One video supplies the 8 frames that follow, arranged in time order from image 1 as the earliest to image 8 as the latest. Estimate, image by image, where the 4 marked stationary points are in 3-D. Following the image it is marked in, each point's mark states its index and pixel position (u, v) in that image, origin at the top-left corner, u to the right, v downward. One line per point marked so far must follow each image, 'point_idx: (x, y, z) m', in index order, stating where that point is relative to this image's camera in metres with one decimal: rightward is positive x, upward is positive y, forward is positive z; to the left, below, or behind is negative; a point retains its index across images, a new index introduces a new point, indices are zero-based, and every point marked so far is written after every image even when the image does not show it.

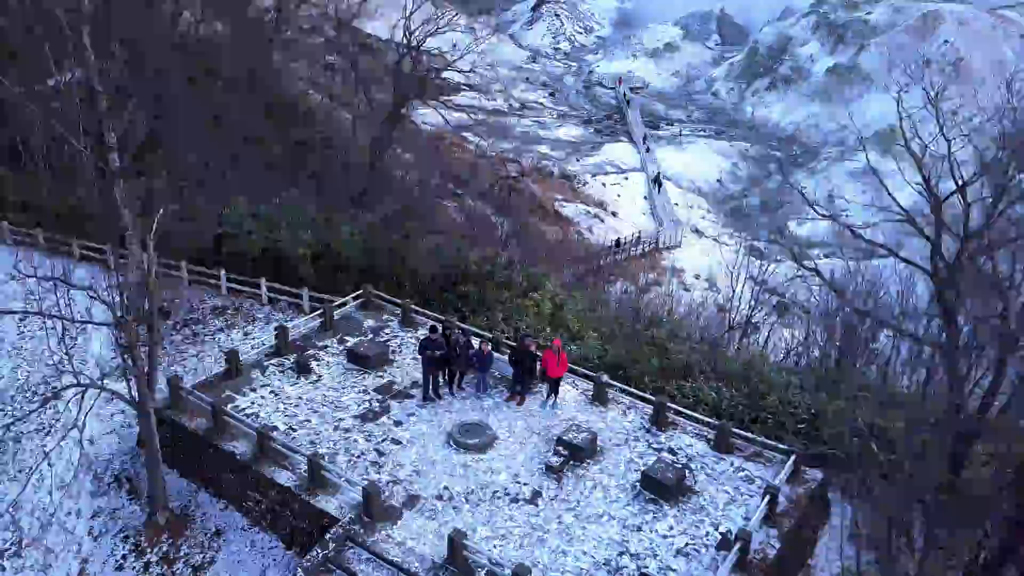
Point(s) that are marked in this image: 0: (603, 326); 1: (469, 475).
0: (+1.4, -0.6, +12.9) m
1: (-0.4, -1.9, +8.7) m
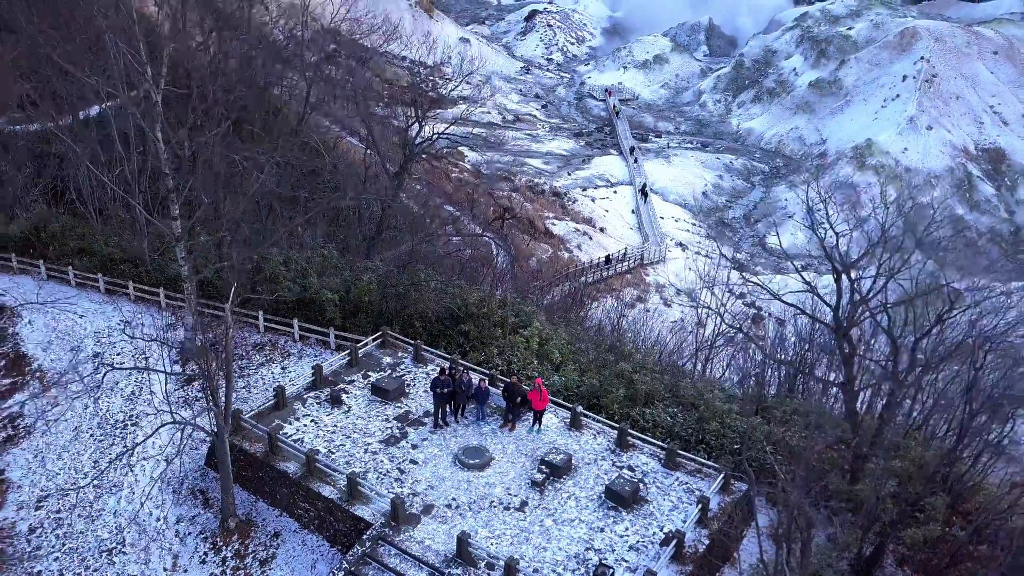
0: (+1.3, -1.3, +15.4) m
1: (-0.5, -2.7, +11.2) m
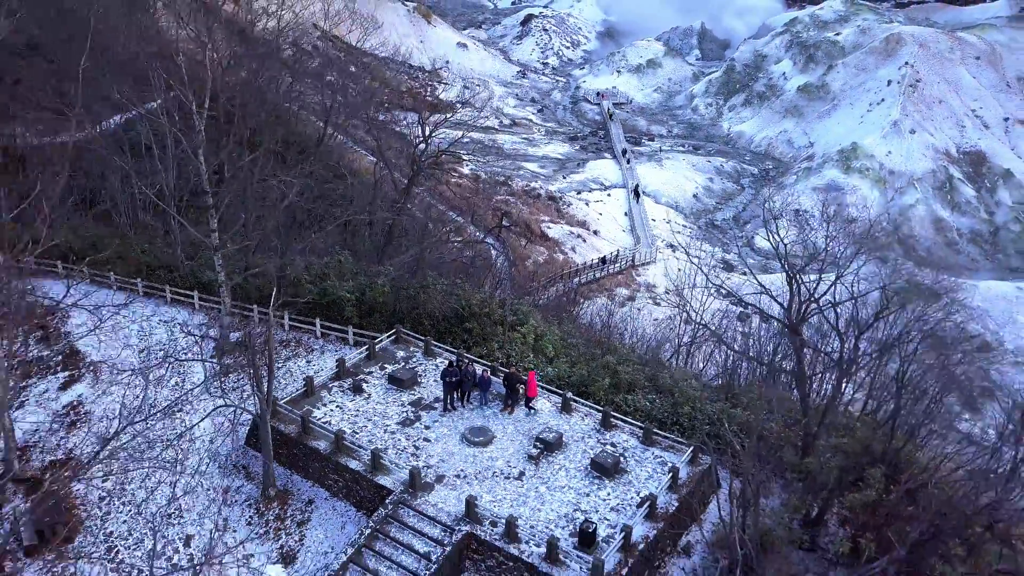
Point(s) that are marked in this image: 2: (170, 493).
0: (+1.3, -1.4, +17.3) m
1: (-0.5, -2.7, +13.1) m
2: (-5.5, -3.3, +13.2) m
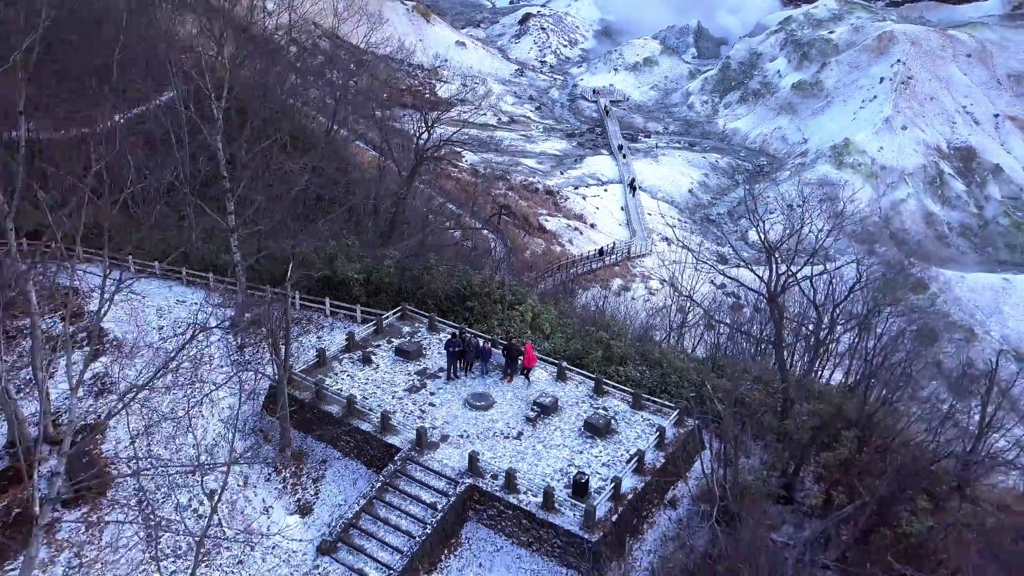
0: (+1.2, -0.9, +18.3) m
1: (-0.6, -2.3, +14.2) m
2: (-5.5, -2.9, +14.2) m
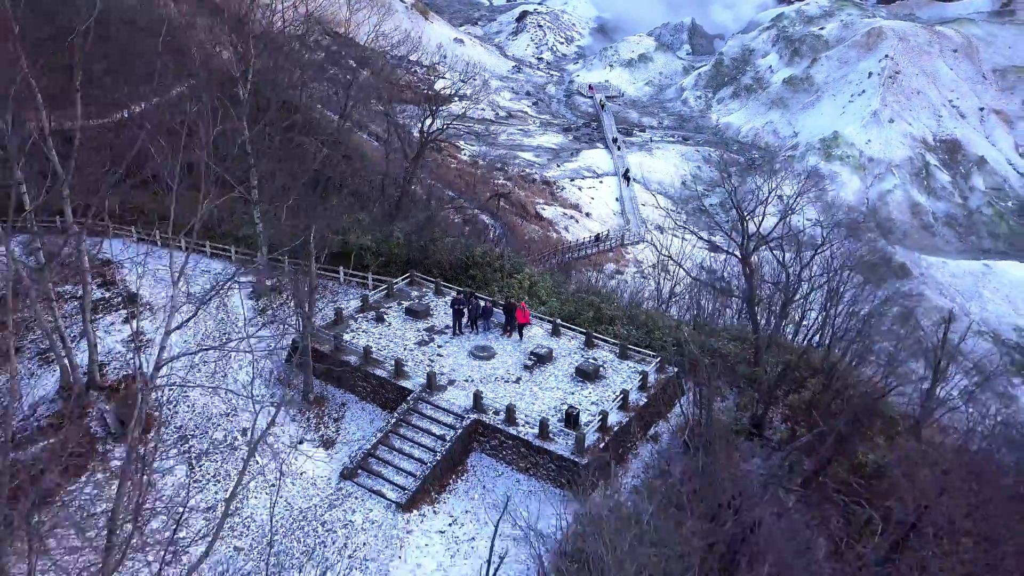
0: (+1.2, -0.2, +20.0) m
1: (-0.6, -1.6, +15.8) m
2: (-5.5, -2.1, +15.9) m
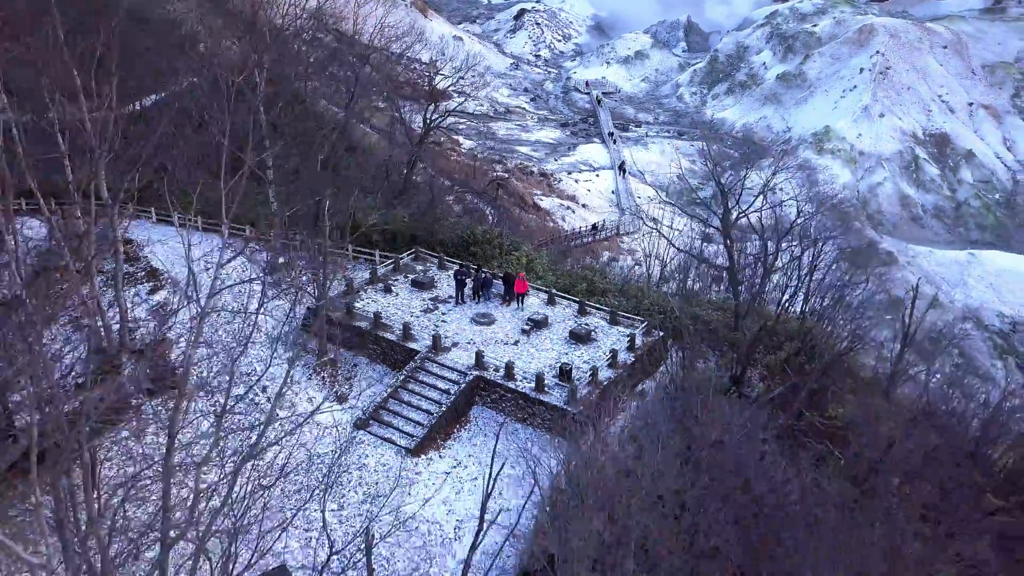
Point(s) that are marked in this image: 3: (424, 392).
0: (+1.2, +0.4, +21.3) m
1: (-0.6, -0.9, +17.2) m
2: (-5.5, -1.5, +17.2) m
3: (-1.7, -2.0, +15.6) m
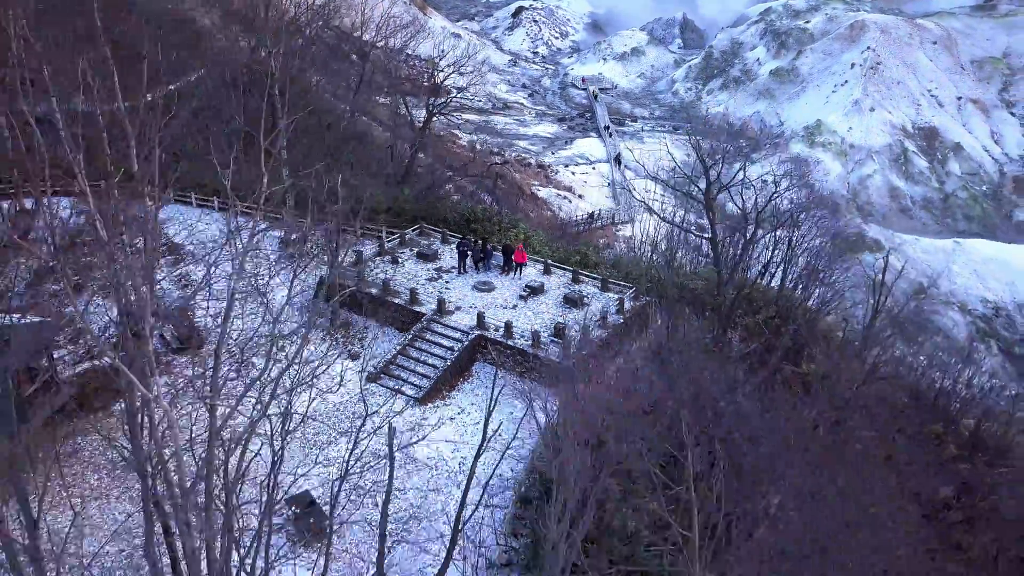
0: (+1.1, +1.2, +22.7) m
1: (-0.6, -0.2, +18.5) m
2: (-5.6, -0.8, +18.6) m
3: (-1.7, -1.3, +17.0) m
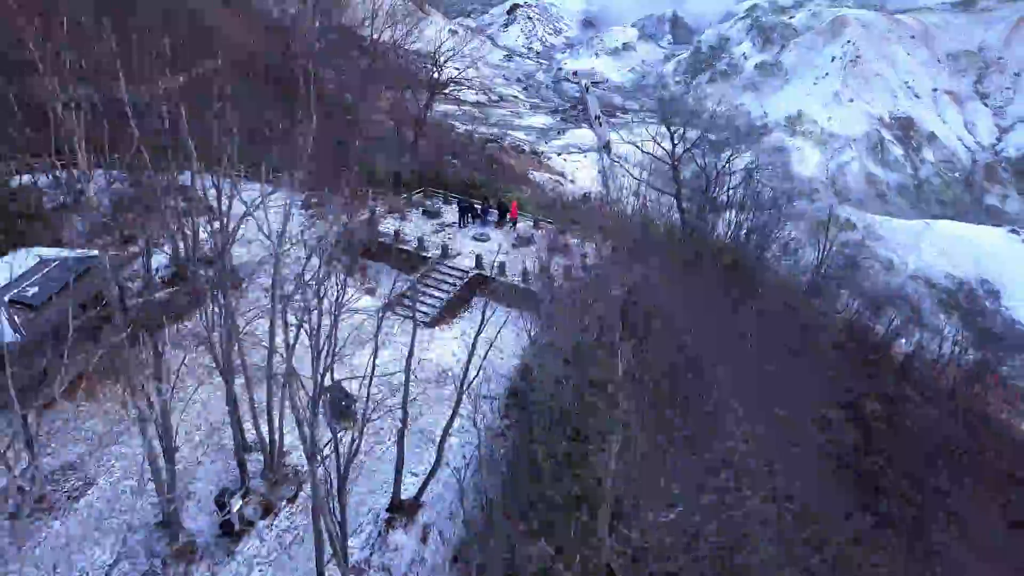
0: (+0.9, +2.5, +25.8) m
1: (-0.8, +1.1, +21.6) m
2: (-5.7, +0.5, +21.6) m
3: (-1.9, +0.1, +20.0) m
